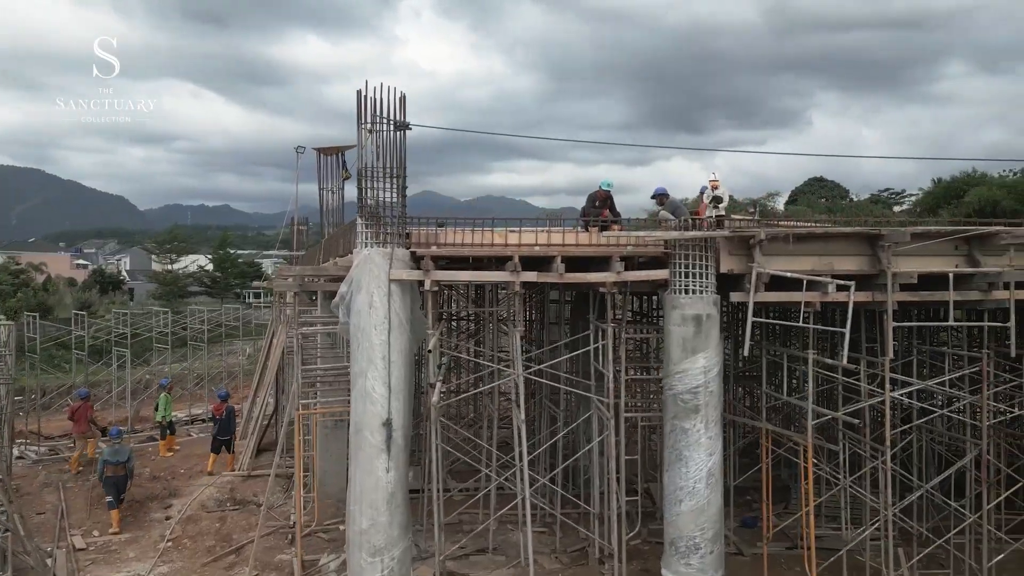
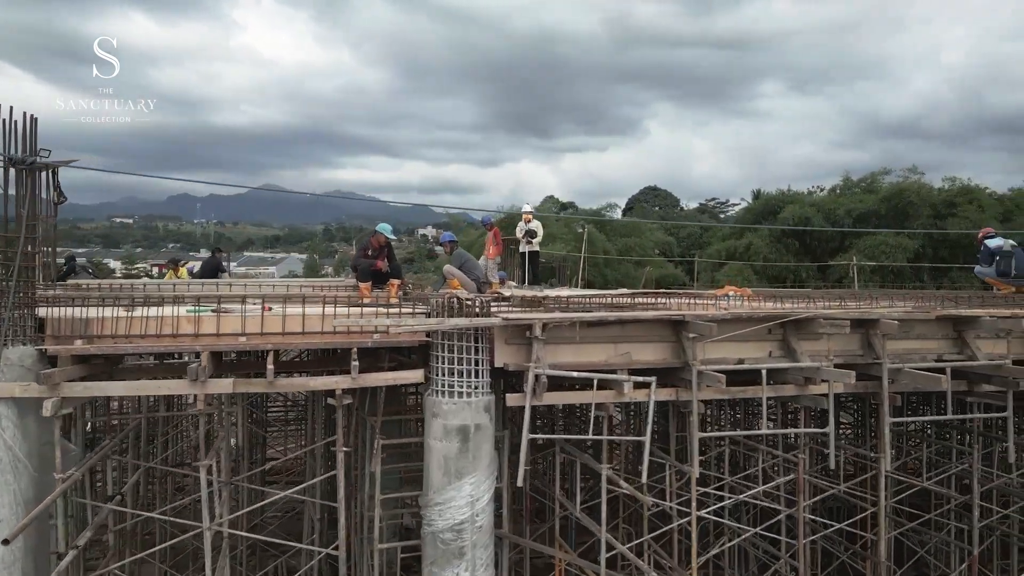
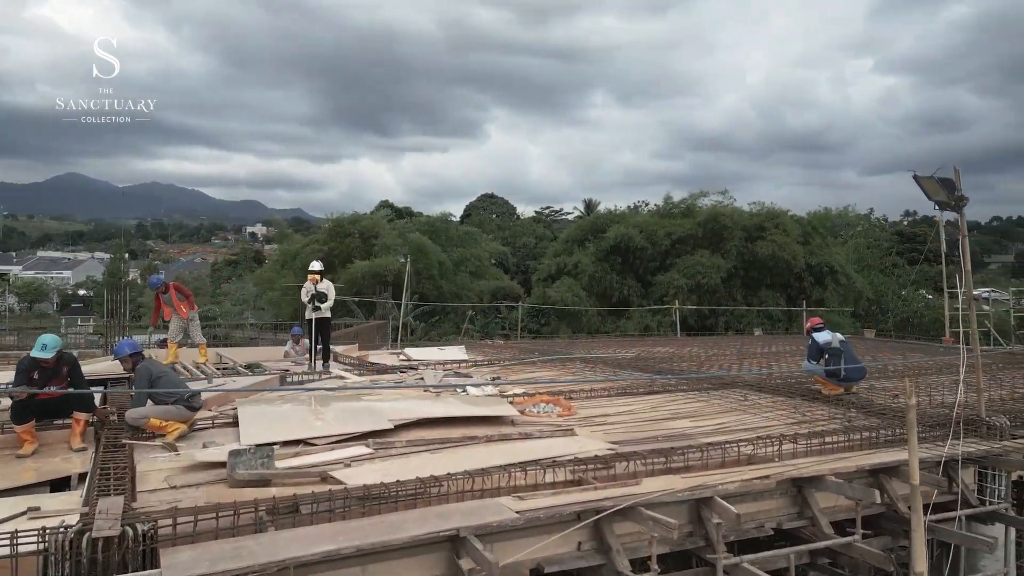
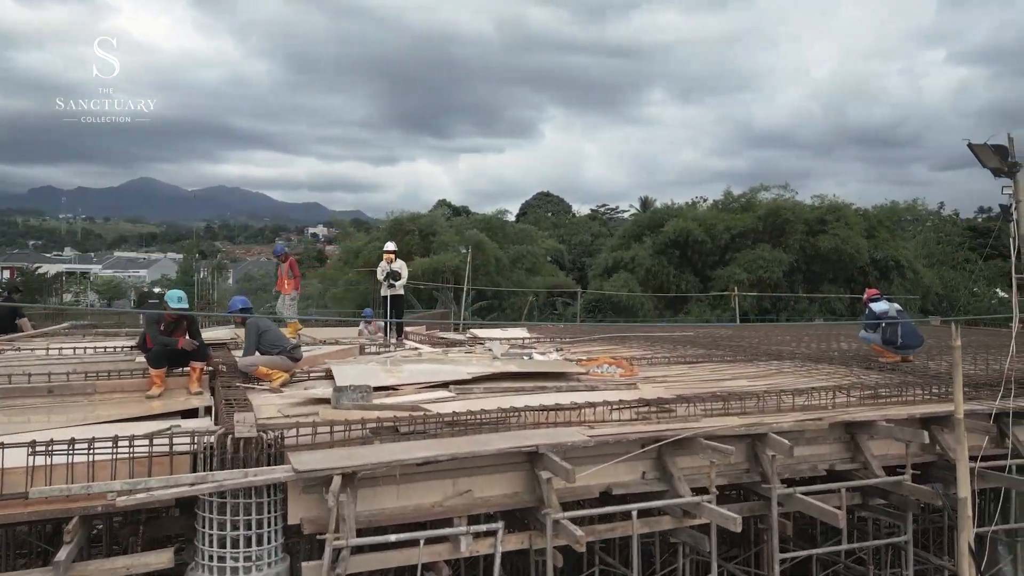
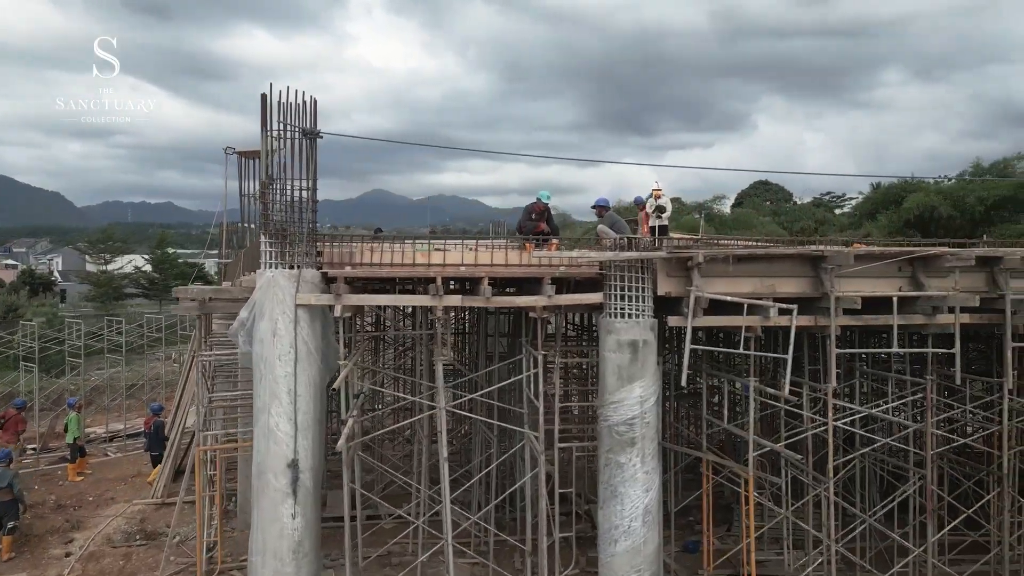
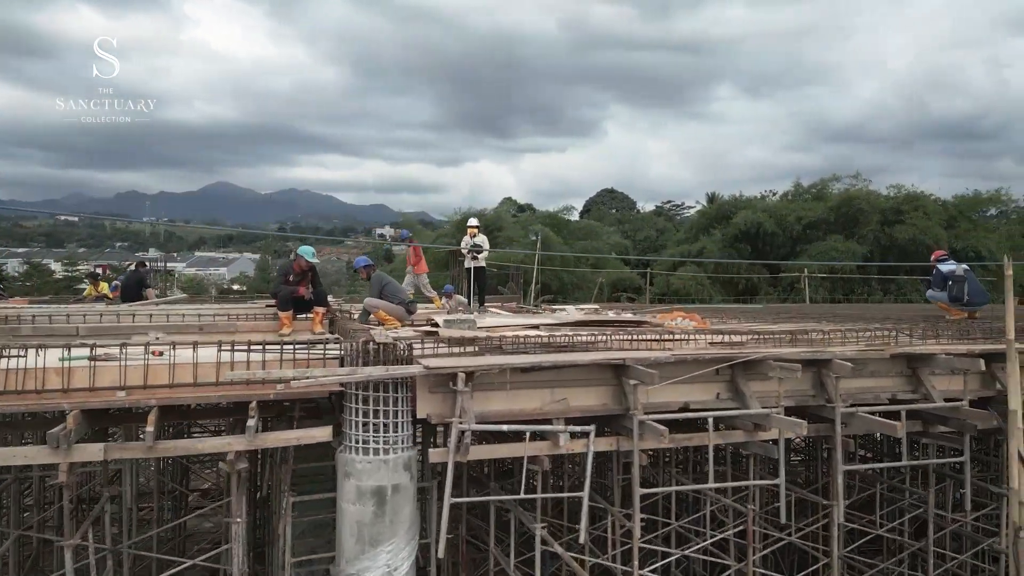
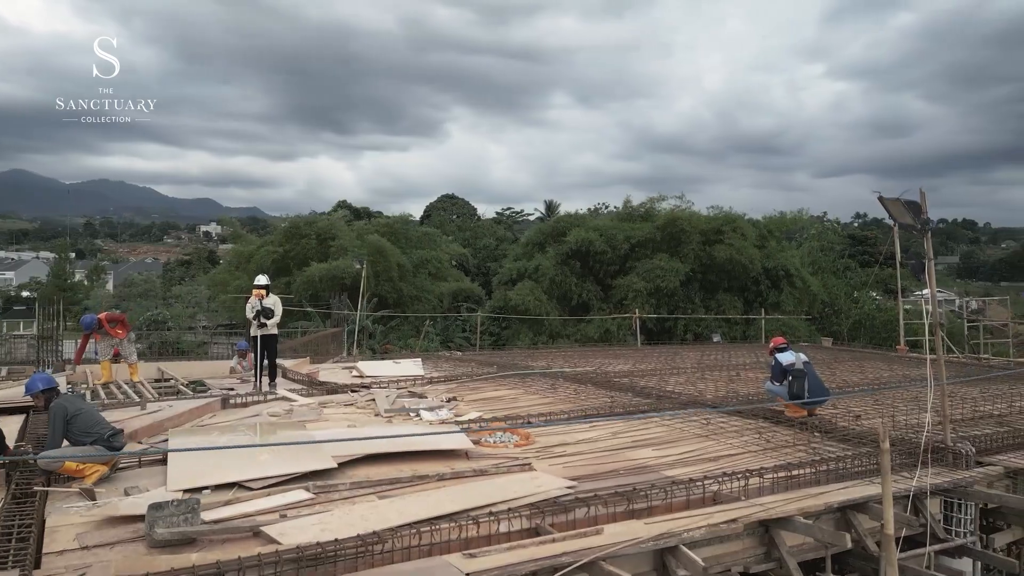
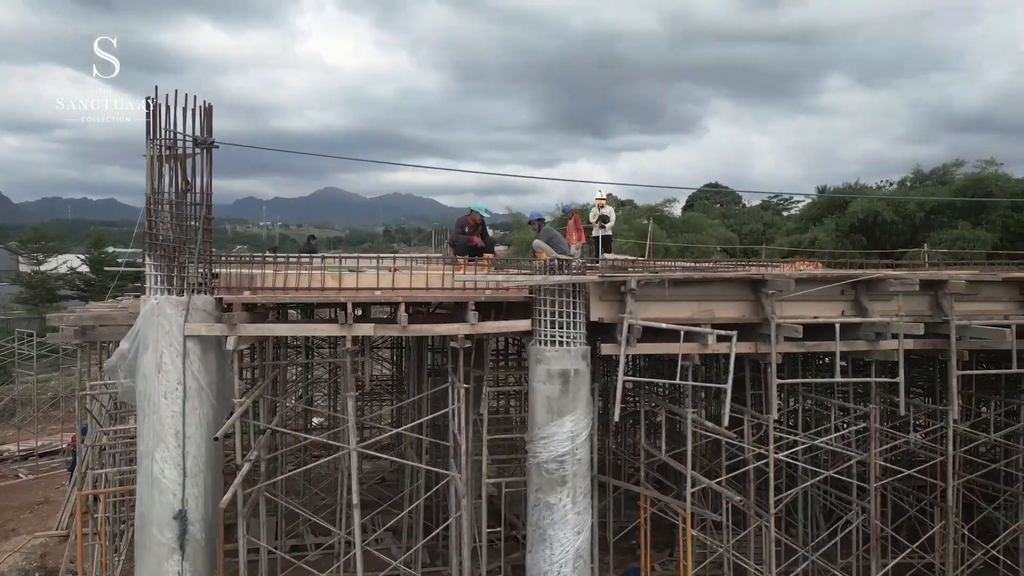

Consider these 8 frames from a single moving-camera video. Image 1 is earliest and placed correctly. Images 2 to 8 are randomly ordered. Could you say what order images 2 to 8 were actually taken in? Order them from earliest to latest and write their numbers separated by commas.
5, 8, 2, 6, 4, 3, 7
